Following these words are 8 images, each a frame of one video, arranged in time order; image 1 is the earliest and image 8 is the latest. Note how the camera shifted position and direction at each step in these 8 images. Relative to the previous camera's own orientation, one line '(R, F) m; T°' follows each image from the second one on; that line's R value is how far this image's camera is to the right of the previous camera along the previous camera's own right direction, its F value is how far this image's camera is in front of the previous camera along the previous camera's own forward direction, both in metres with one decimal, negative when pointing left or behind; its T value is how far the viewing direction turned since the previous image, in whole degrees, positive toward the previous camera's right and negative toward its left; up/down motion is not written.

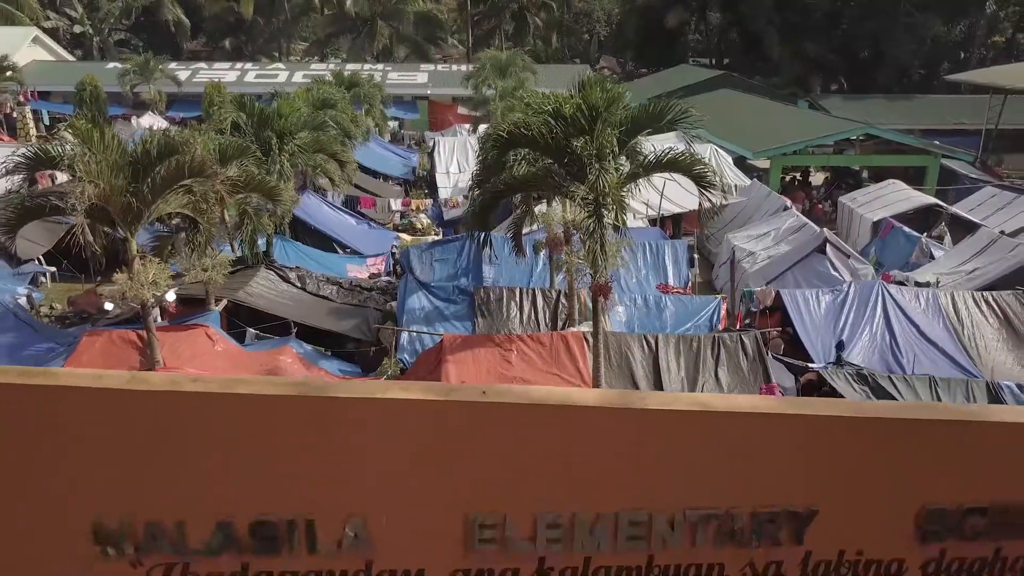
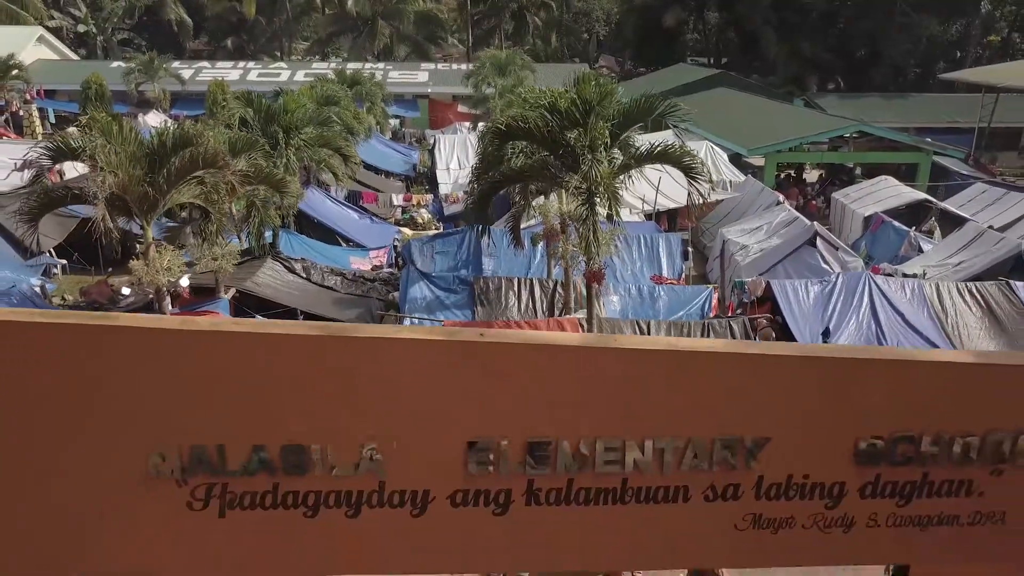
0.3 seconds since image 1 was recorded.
(0.0, -0.4) m; 0°
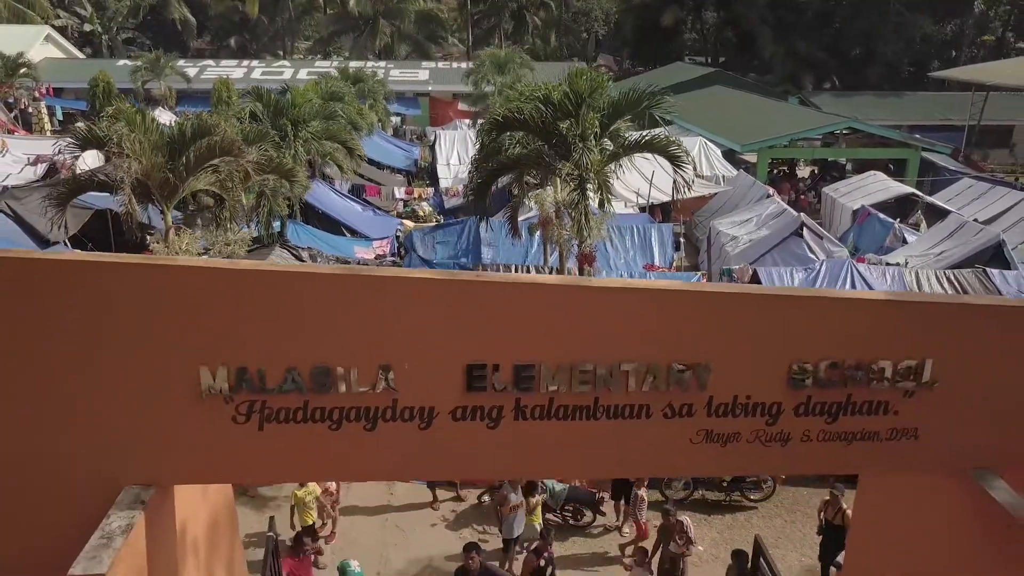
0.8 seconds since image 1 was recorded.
(0.0, -0.6) m; 0°
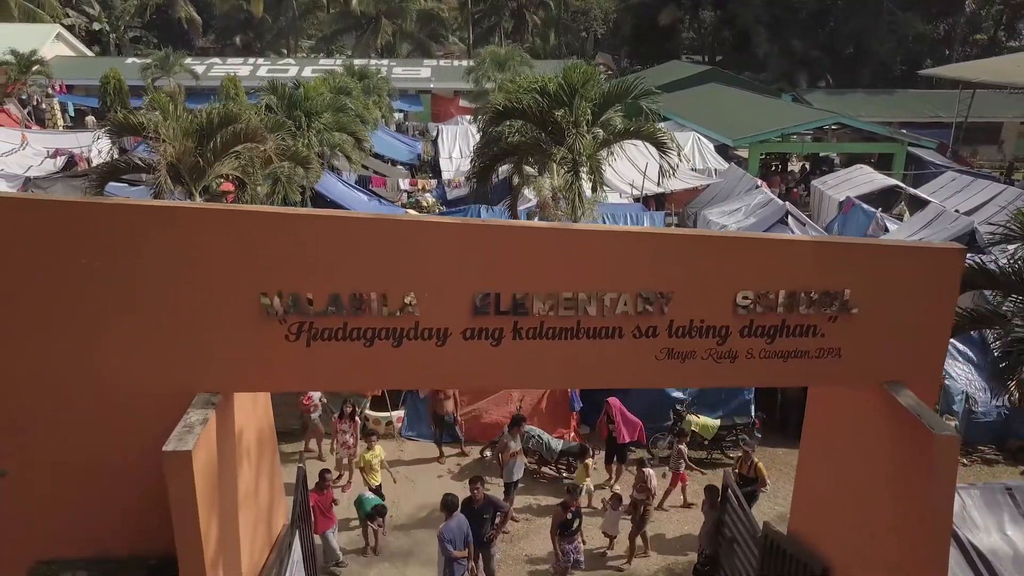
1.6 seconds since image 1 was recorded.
(0.0, -0.9) m; 0°
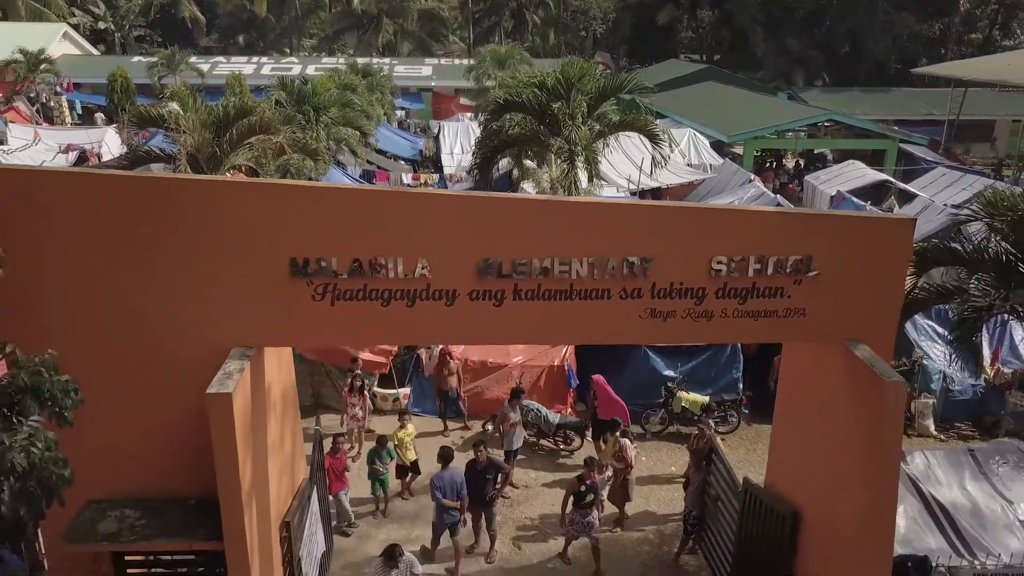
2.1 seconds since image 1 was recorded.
(0.0, -0.6) m; 0°
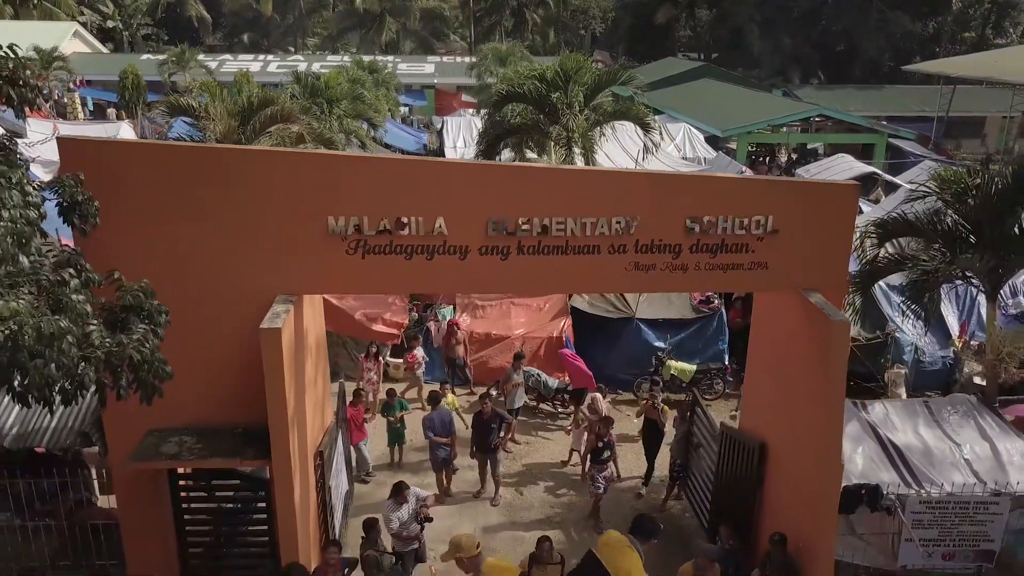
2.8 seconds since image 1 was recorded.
(0.0, -0.9) m; 0°
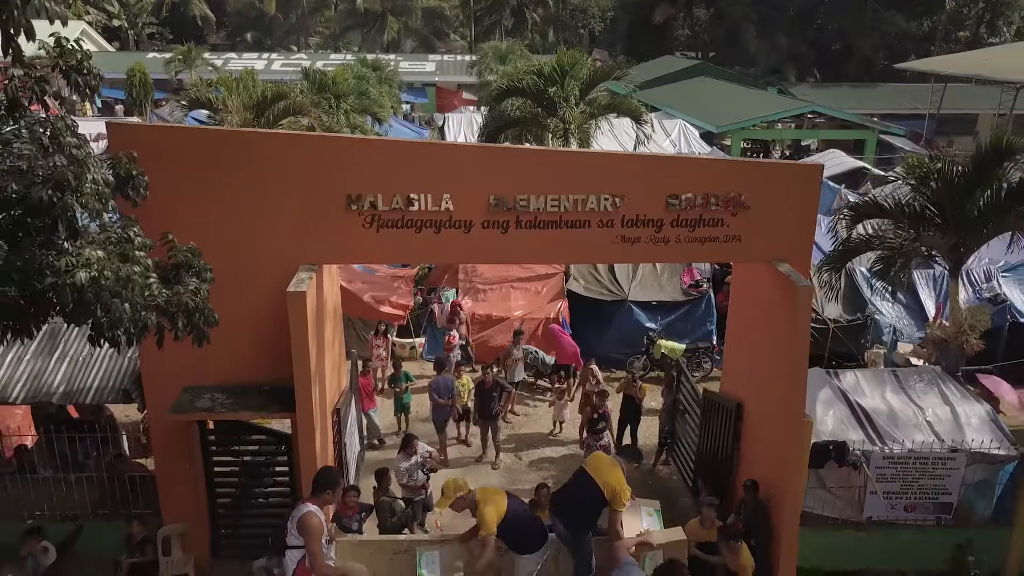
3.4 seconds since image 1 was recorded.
(0.0, -0.7) m; 0°
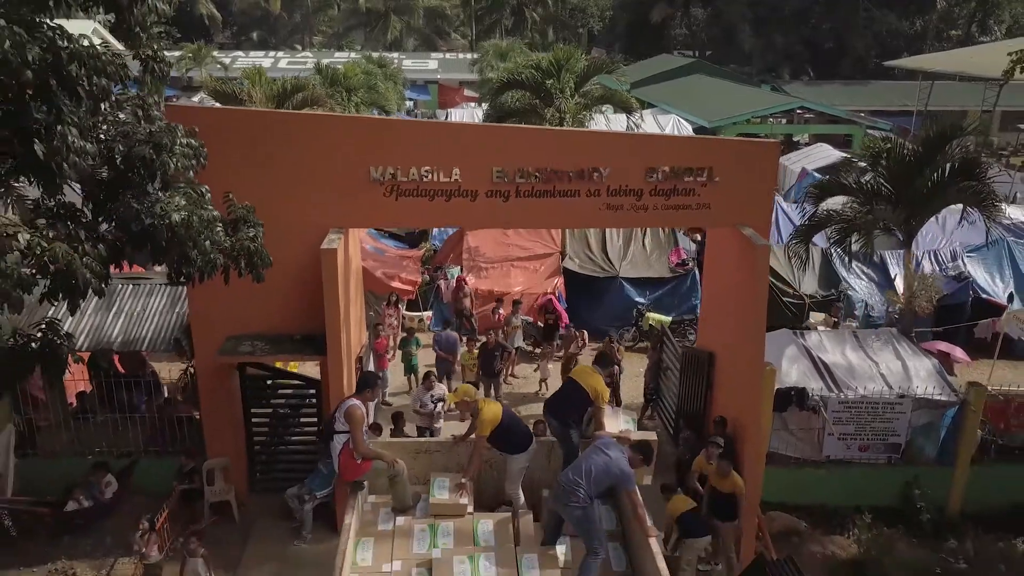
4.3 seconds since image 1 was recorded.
(0.0, -1.1) m; 0°
